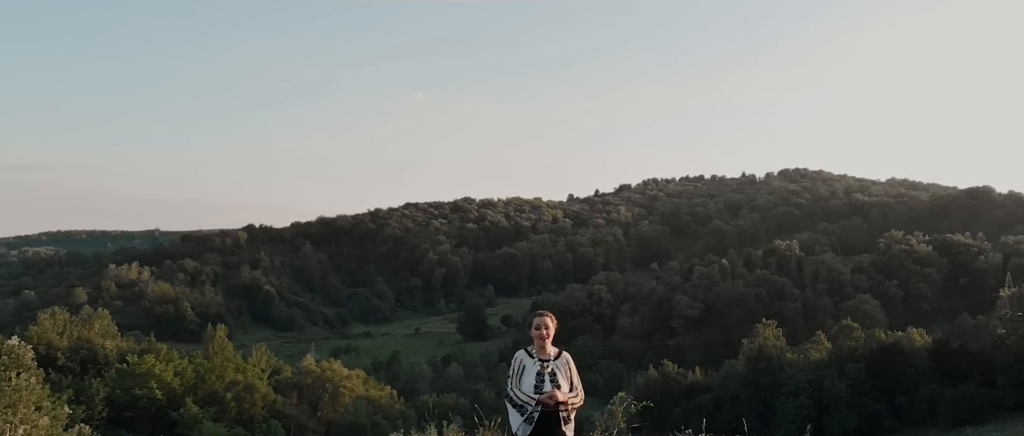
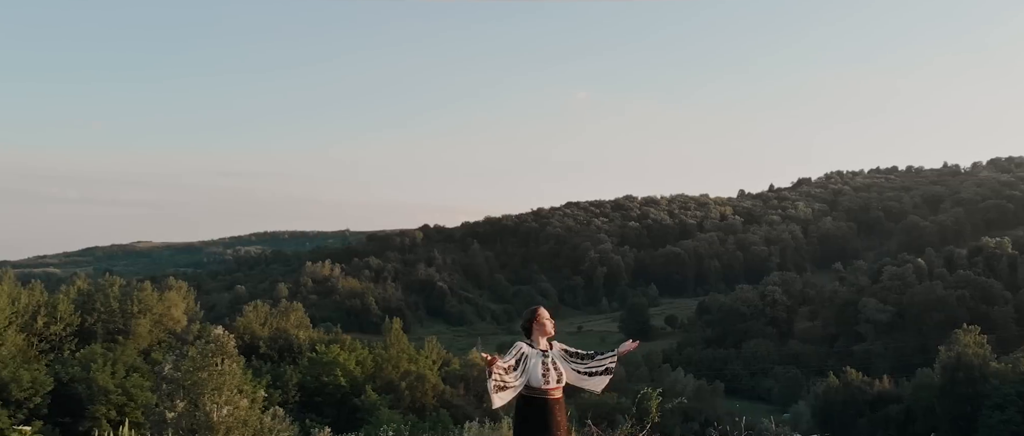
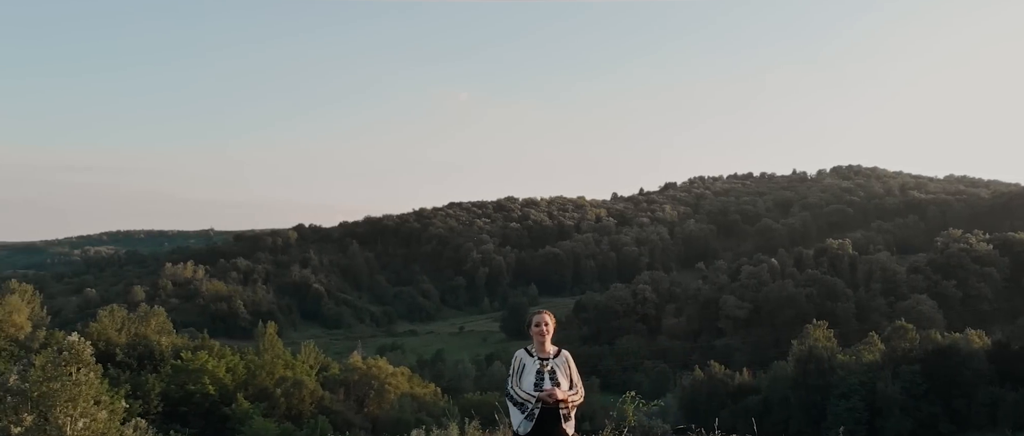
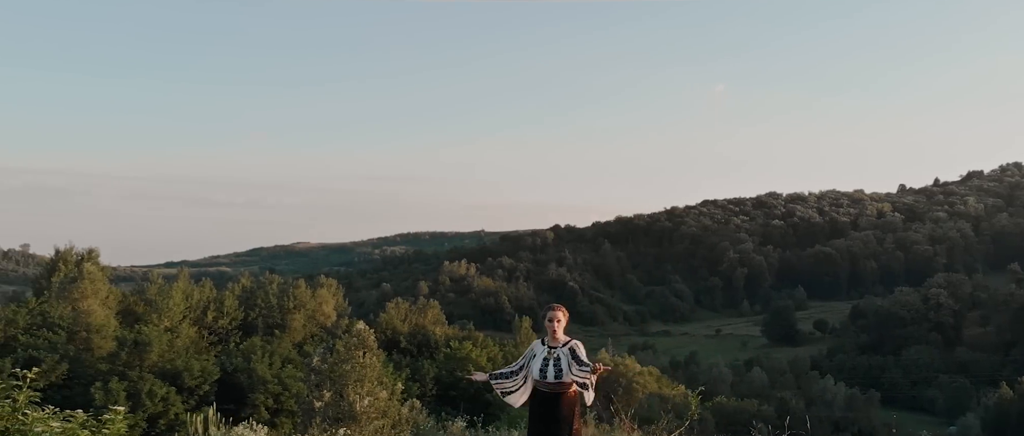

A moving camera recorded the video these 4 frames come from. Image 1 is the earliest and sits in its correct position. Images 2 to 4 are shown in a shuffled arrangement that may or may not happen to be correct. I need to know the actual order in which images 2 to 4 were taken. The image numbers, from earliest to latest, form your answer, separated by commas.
3, 2, 4
